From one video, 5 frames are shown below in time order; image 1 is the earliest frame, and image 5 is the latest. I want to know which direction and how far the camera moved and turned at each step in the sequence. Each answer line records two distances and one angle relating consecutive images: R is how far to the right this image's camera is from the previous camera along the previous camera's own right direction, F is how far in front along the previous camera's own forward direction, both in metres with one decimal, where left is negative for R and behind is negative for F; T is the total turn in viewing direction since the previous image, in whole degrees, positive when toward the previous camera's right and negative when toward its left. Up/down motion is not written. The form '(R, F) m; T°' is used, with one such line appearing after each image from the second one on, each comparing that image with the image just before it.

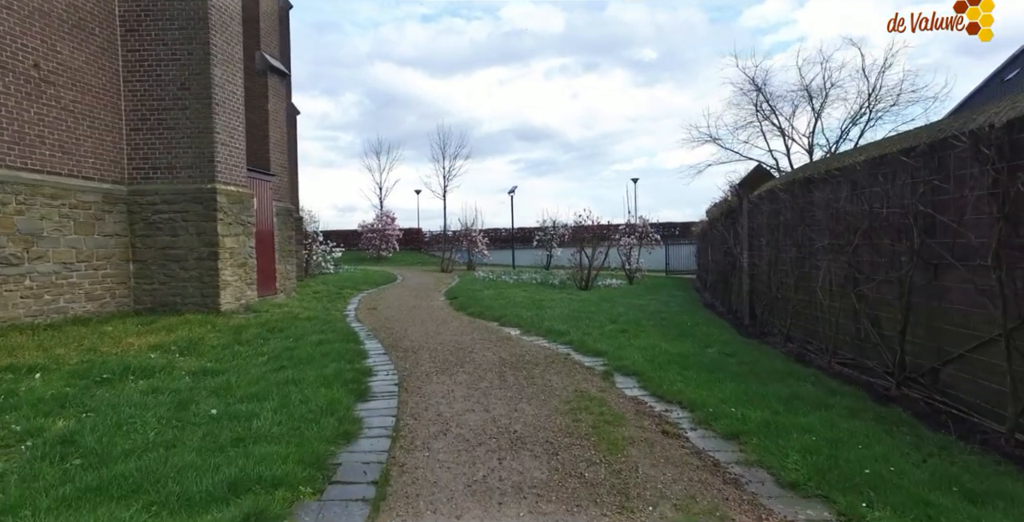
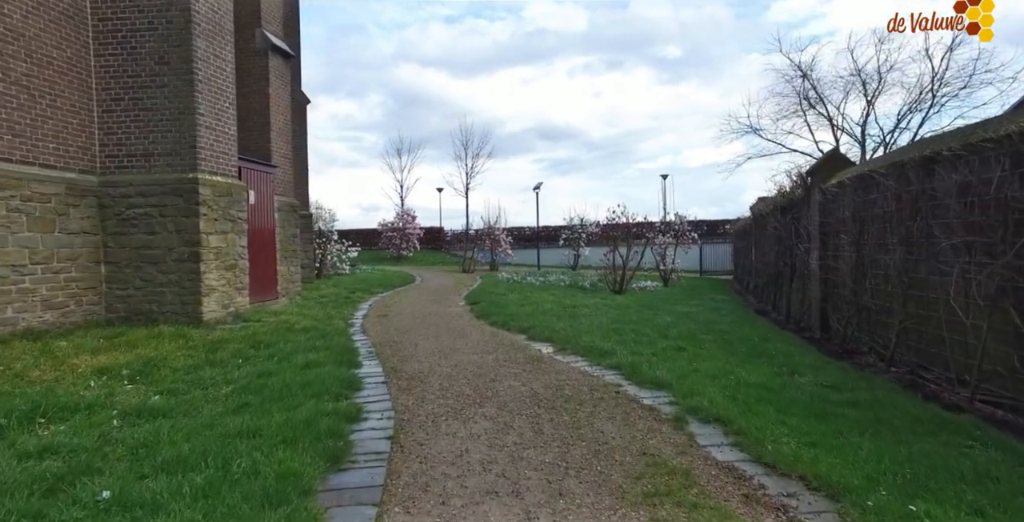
(-0.1, +1.3) m; -2°
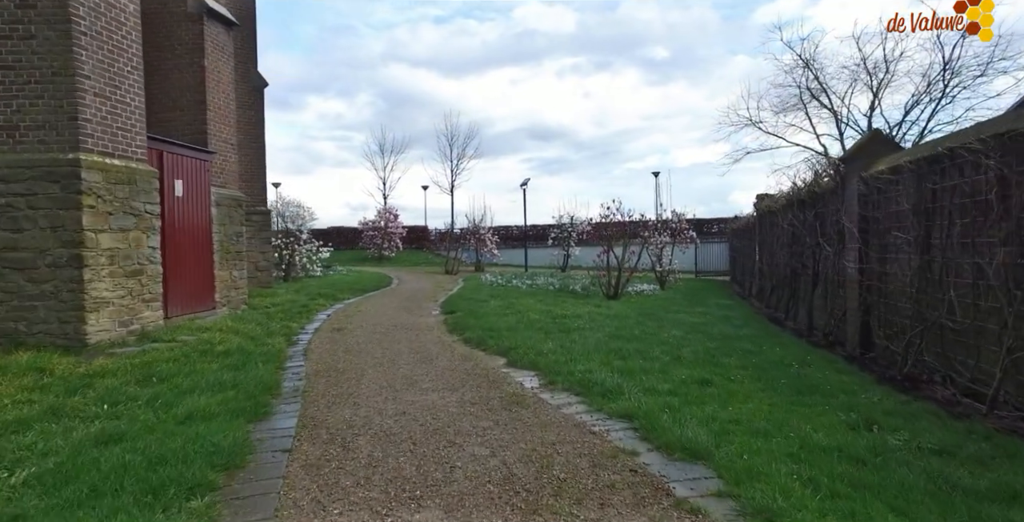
(+0.1, +1.5) m; +1°
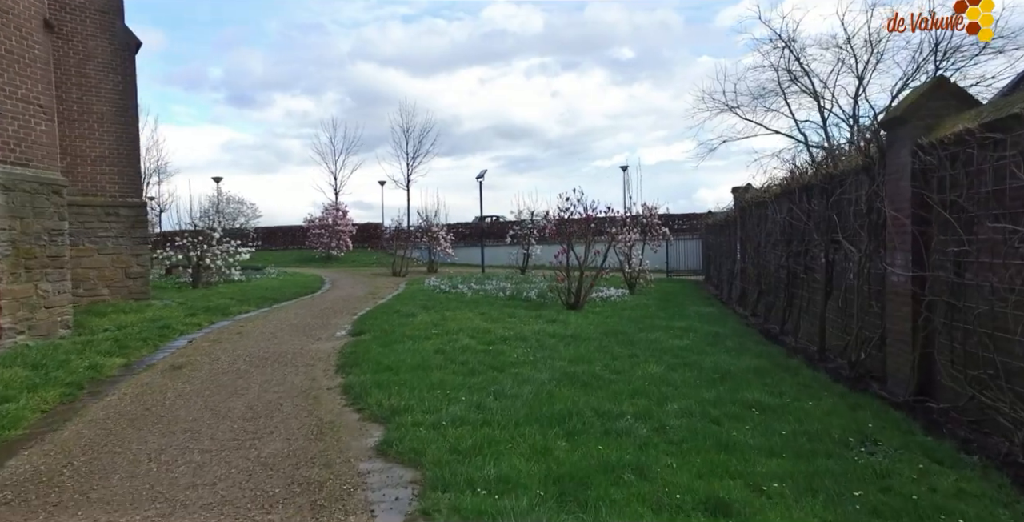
(+0.6, +2.3) m; +3°
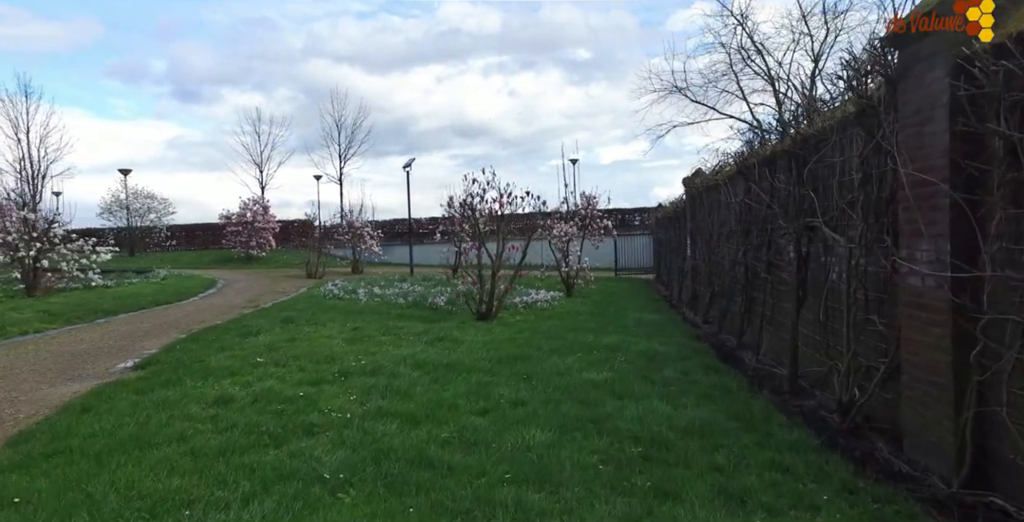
(+1.0, +2.2) m; +4°
